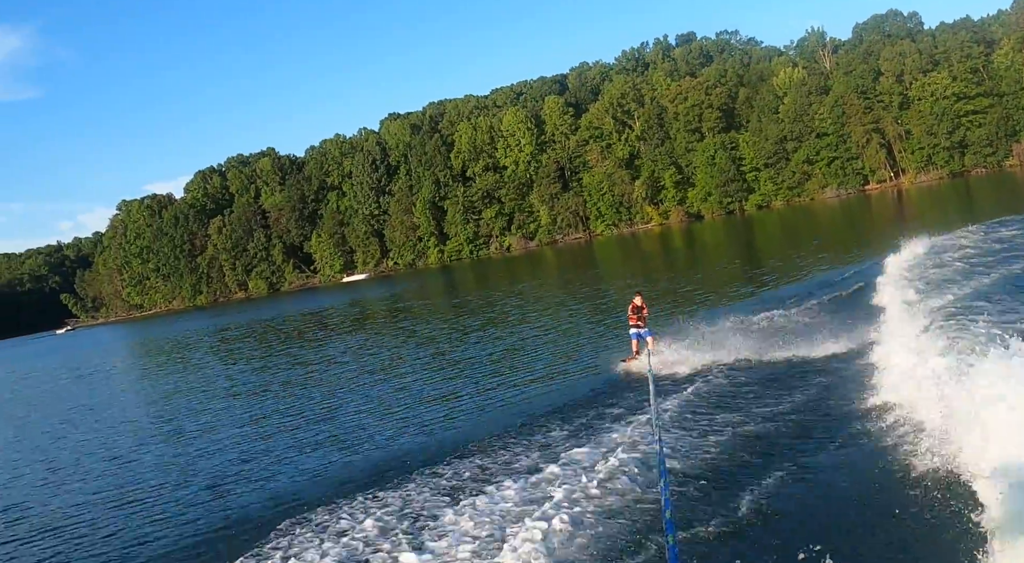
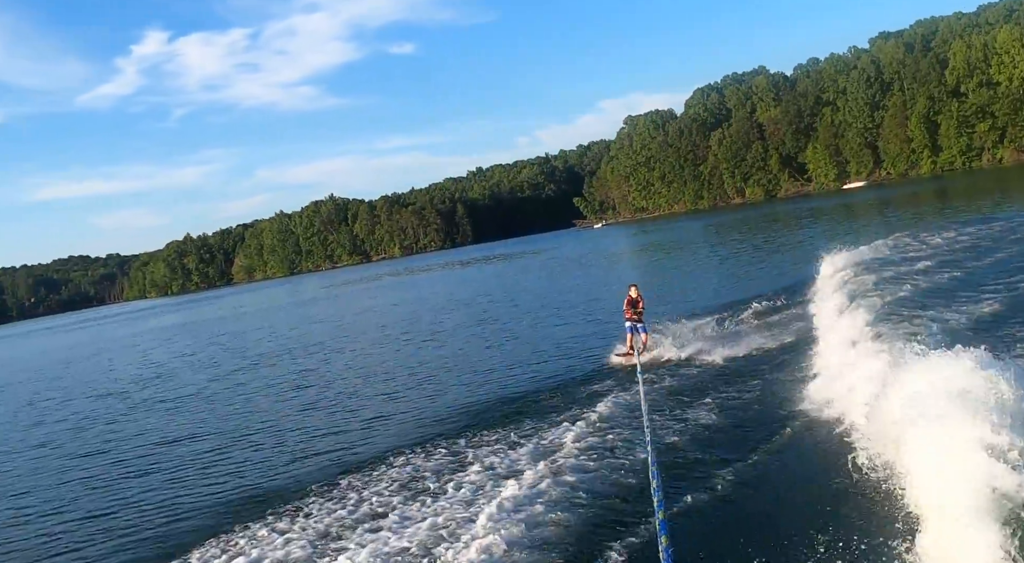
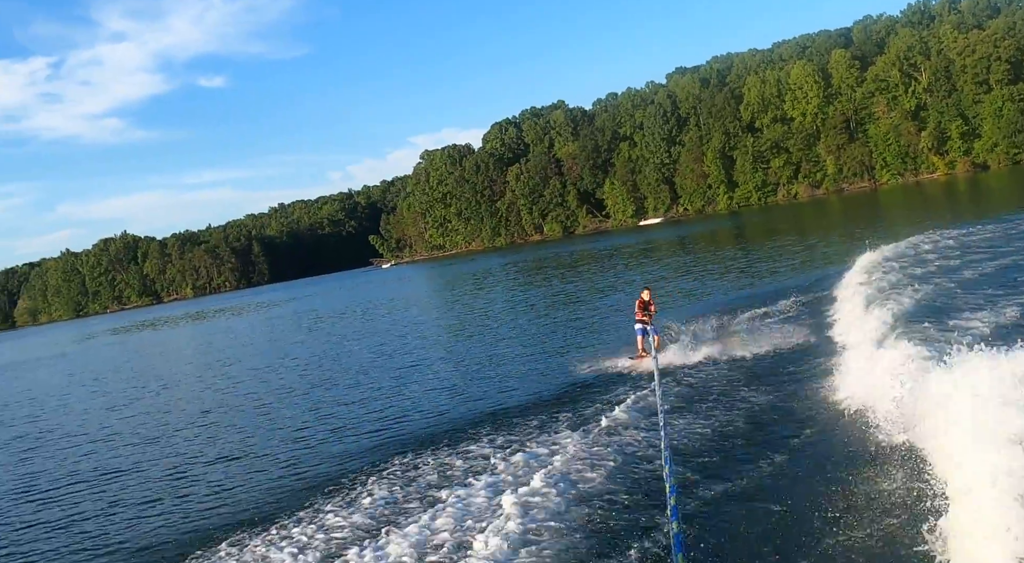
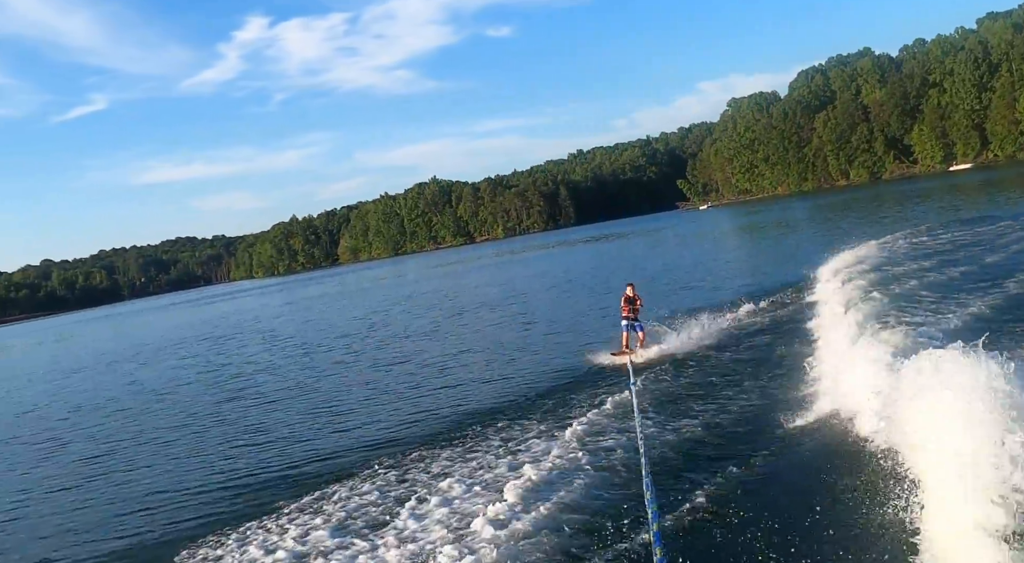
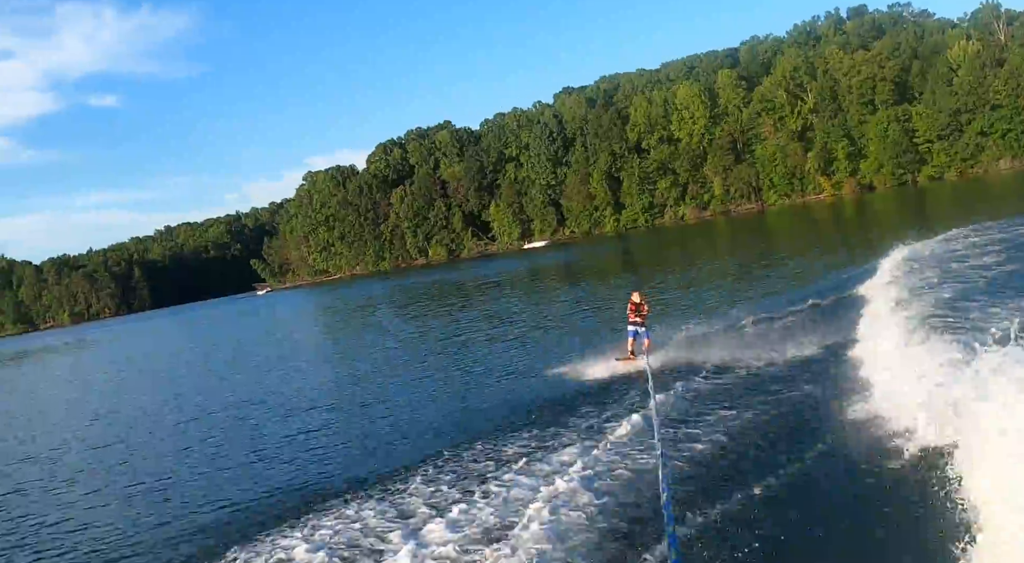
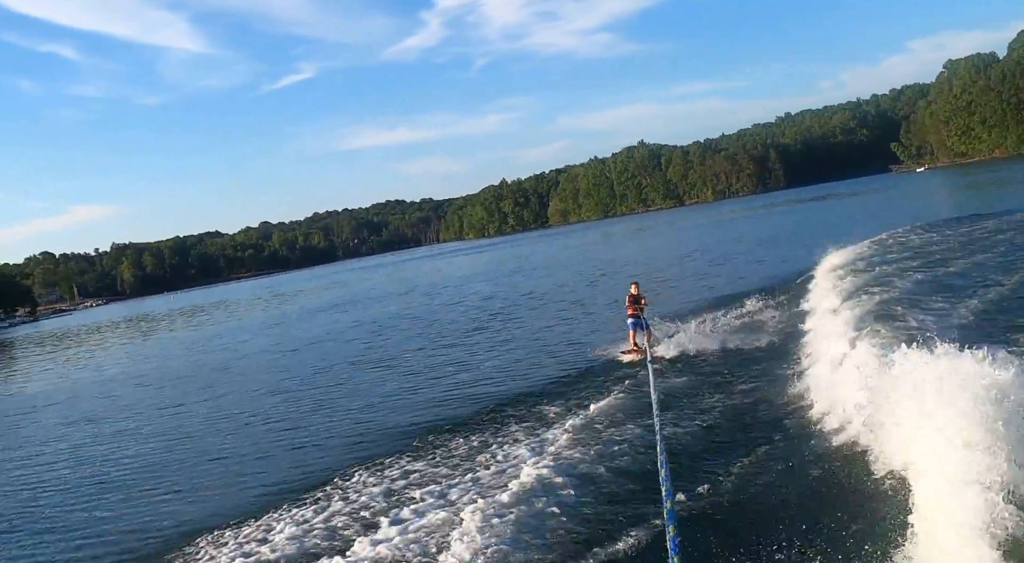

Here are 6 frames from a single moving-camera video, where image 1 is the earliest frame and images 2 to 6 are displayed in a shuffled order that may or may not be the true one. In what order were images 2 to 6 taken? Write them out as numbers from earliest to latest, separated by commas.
5, 3, 2, 4, 6
